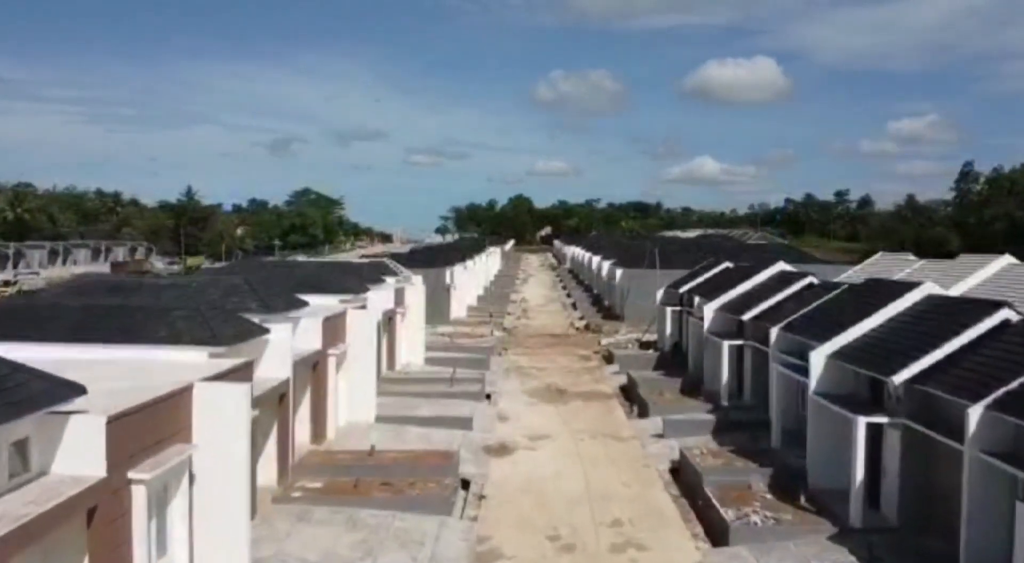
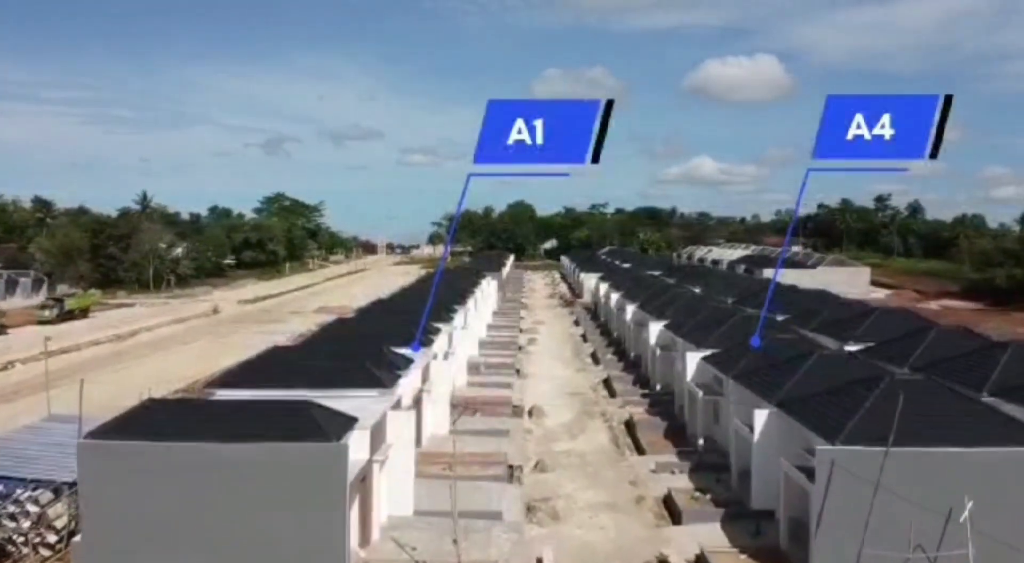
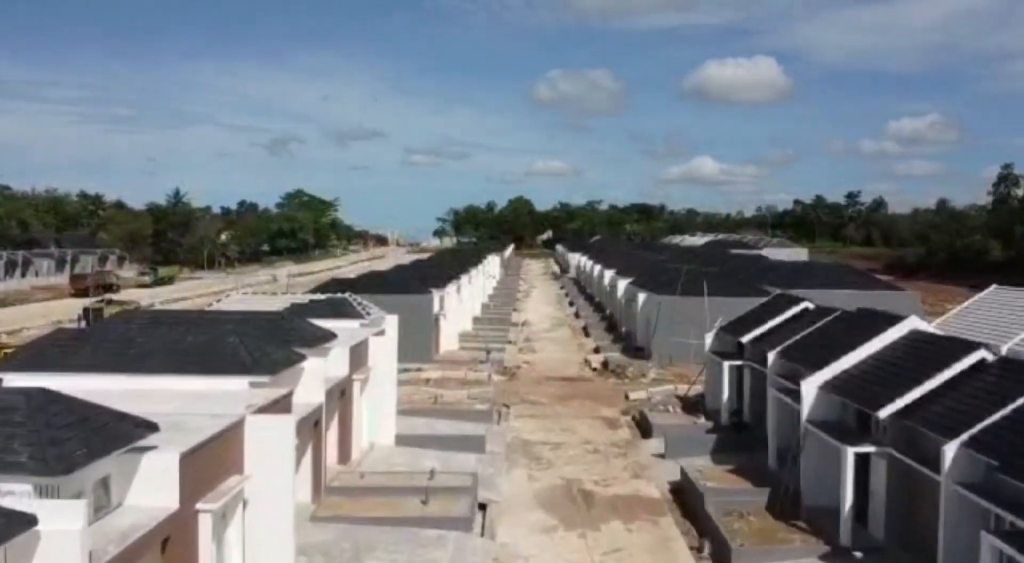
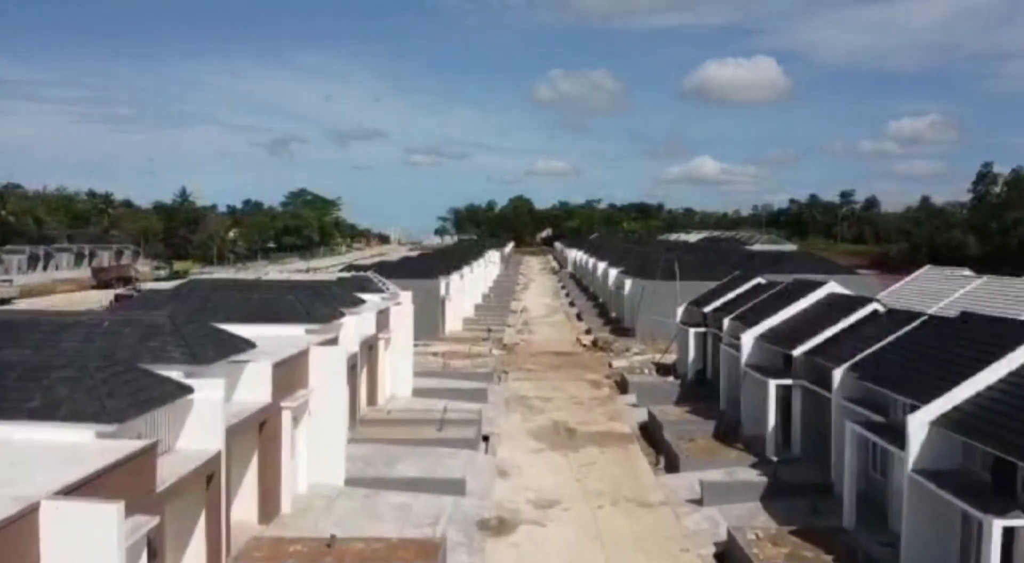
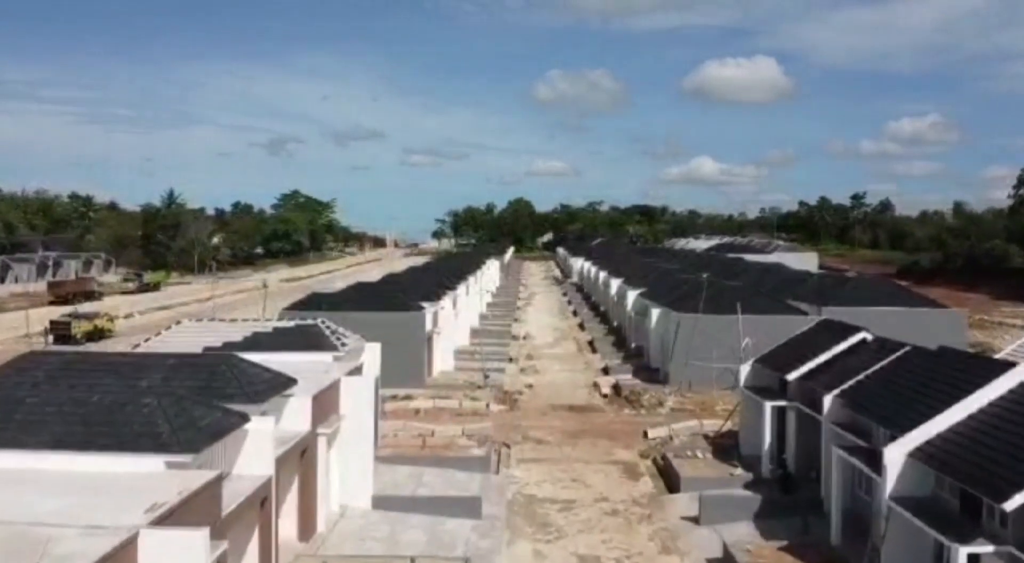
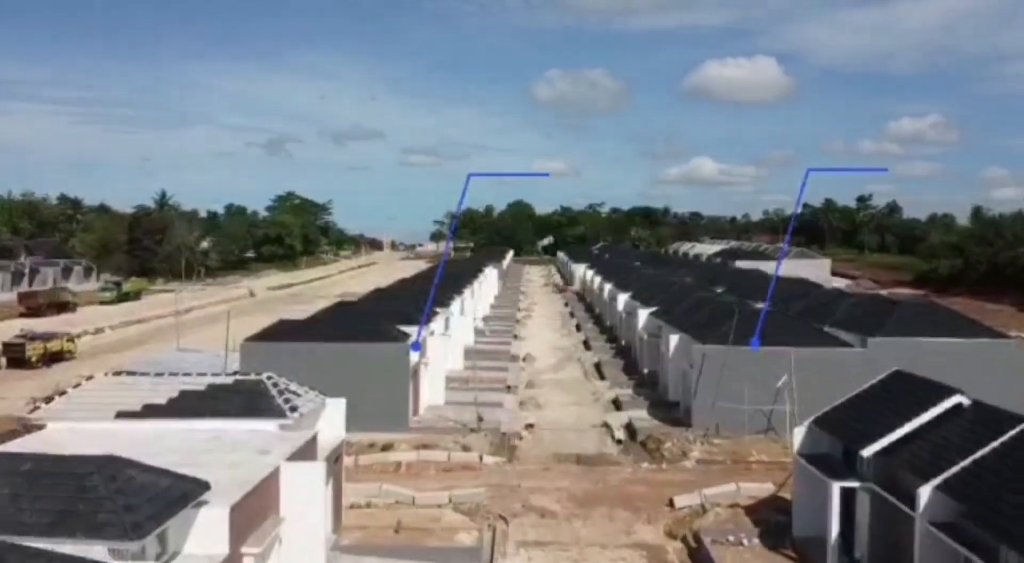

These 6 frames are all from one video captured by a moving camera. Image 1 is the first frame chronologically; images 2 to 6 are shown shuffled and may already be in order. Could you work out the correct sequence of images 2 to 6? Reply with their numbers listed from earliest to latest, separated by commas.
4, 3, 5, 6, 2
